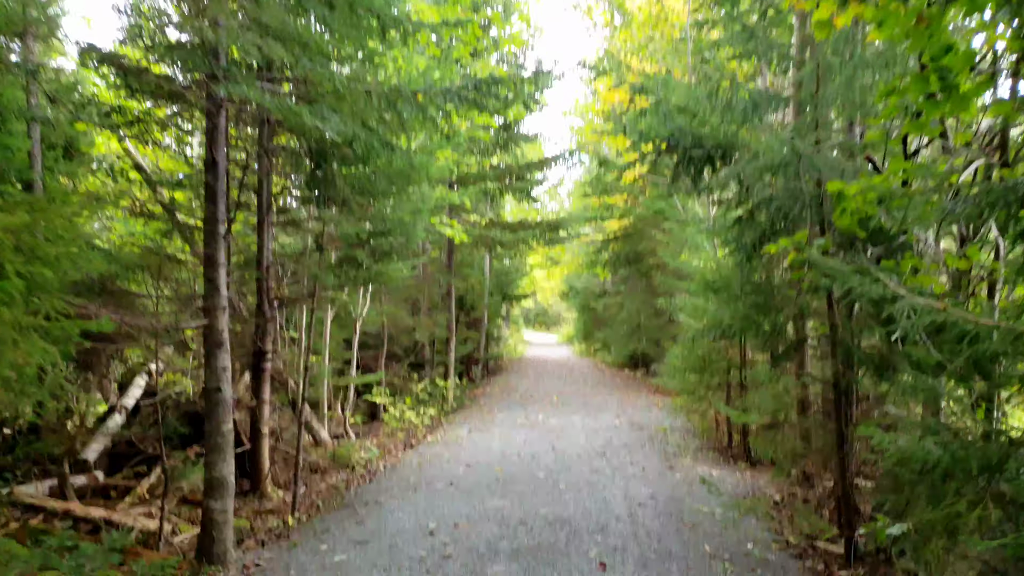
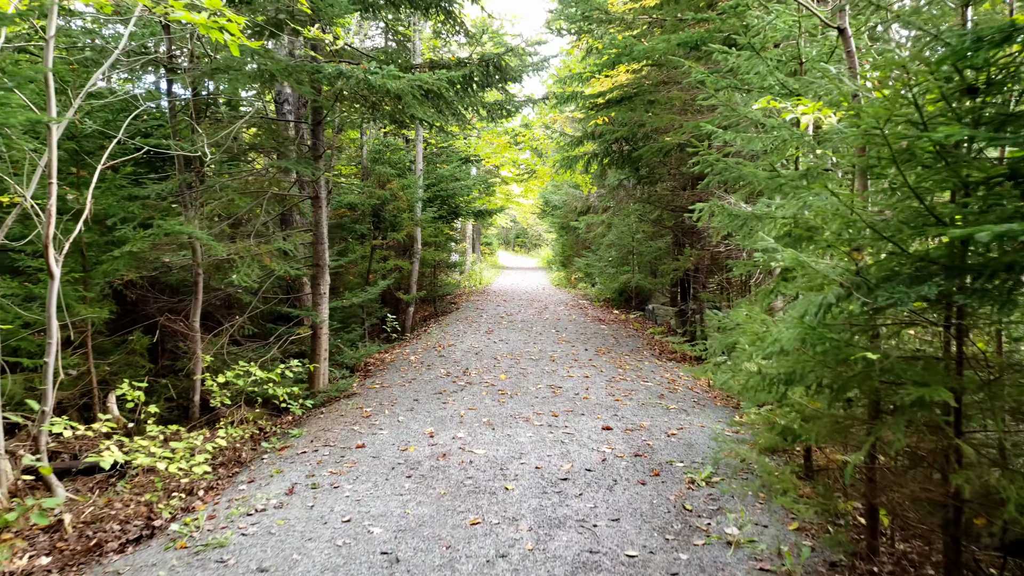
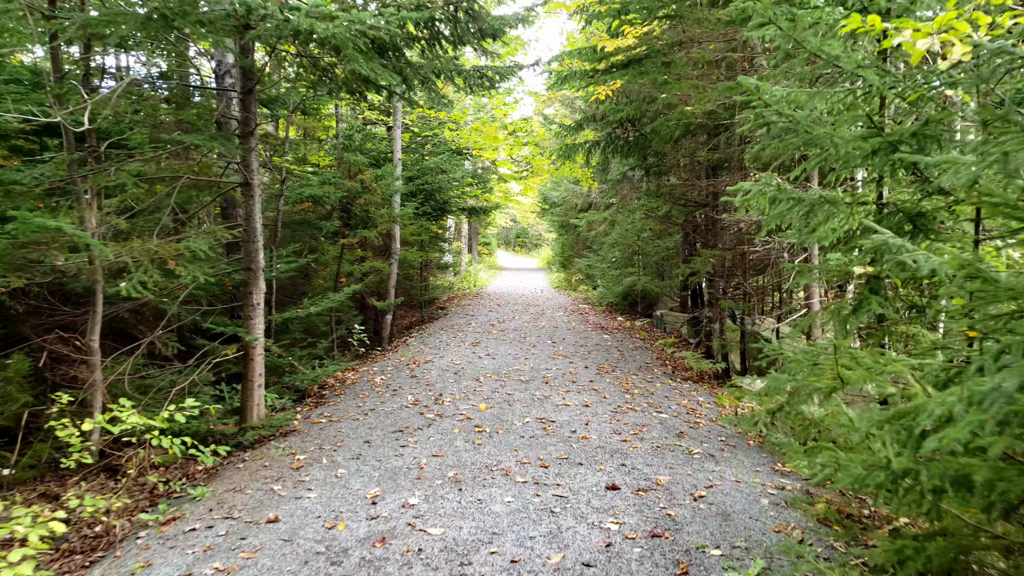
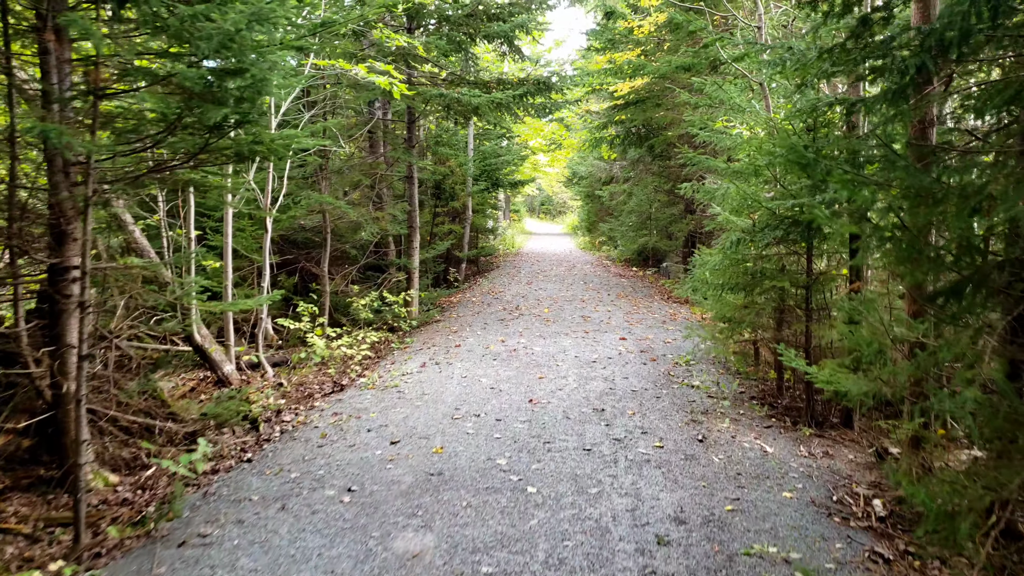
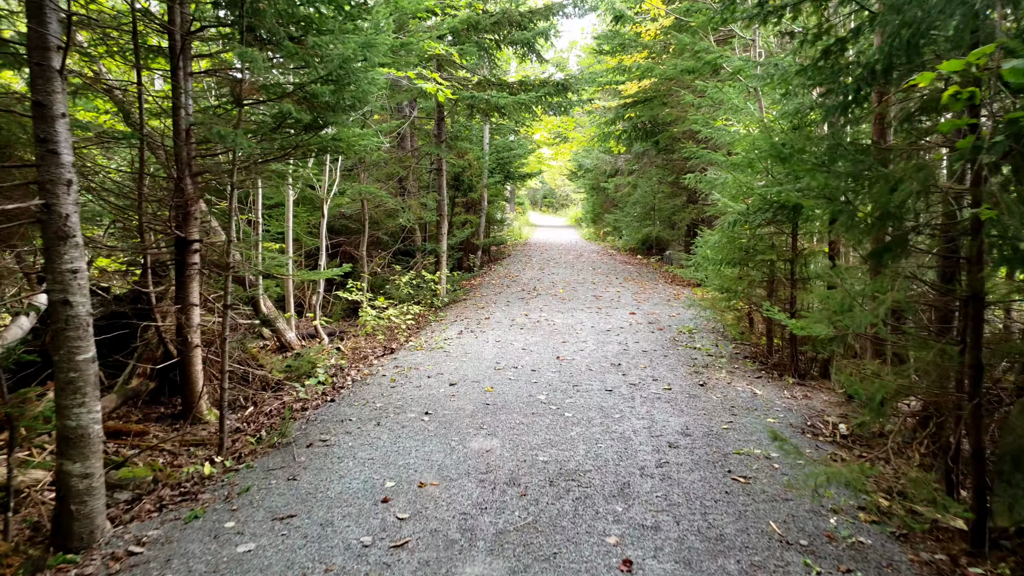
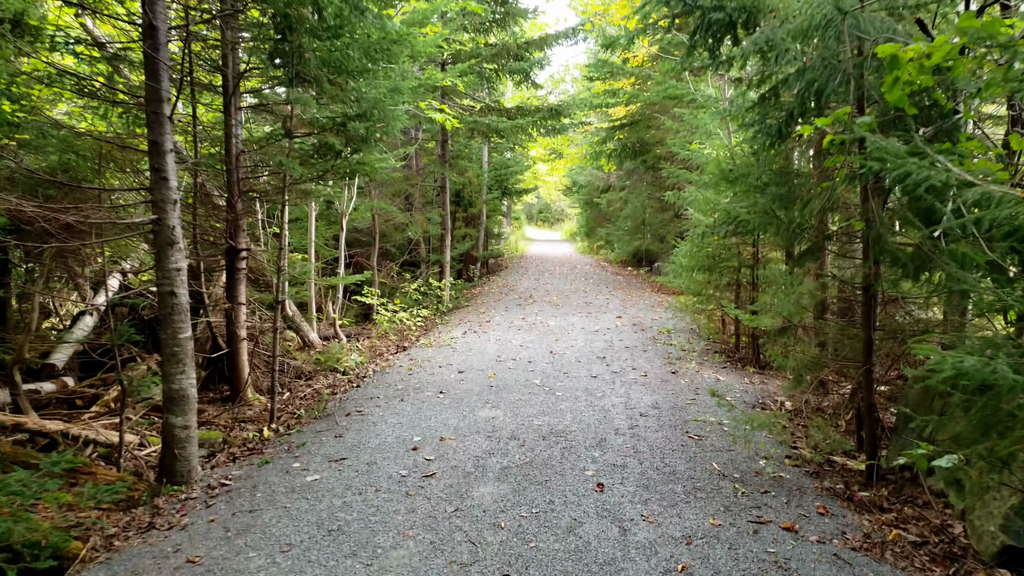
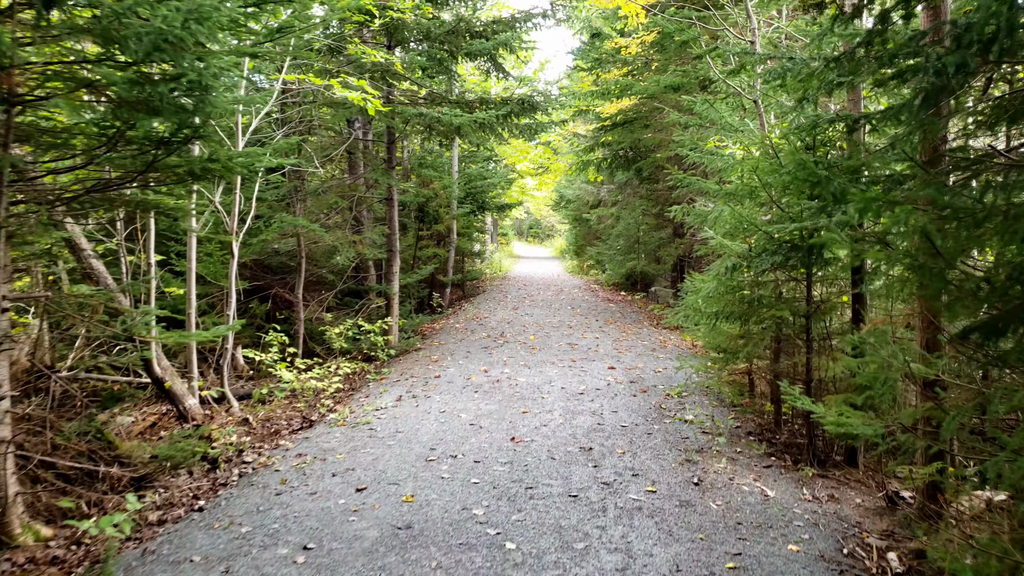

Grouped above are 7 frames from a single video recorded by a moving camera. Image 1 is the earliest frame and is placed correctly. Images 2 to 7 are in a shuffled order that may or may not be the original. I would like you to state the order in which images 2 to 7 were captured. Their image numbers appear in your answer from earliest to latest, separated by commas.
6, 5, 4, 7, 2, 3
